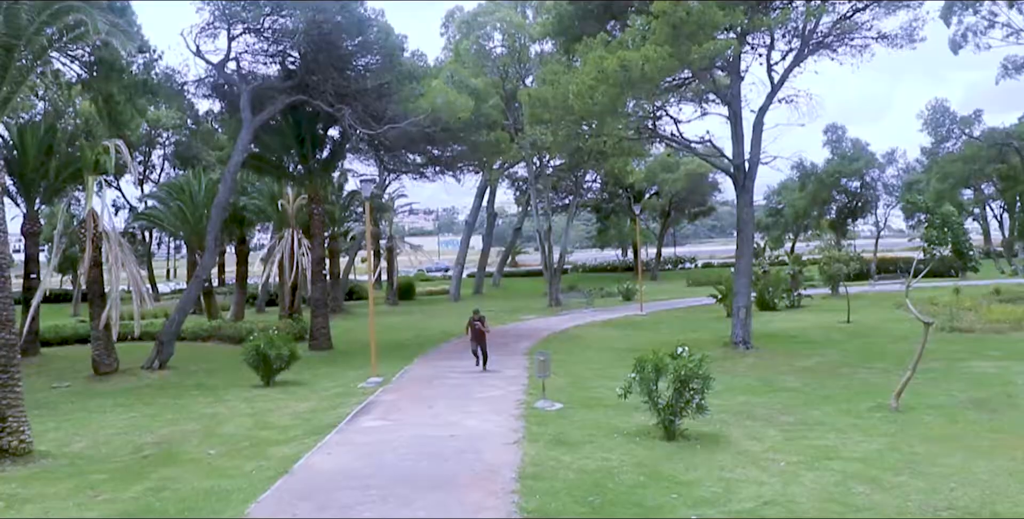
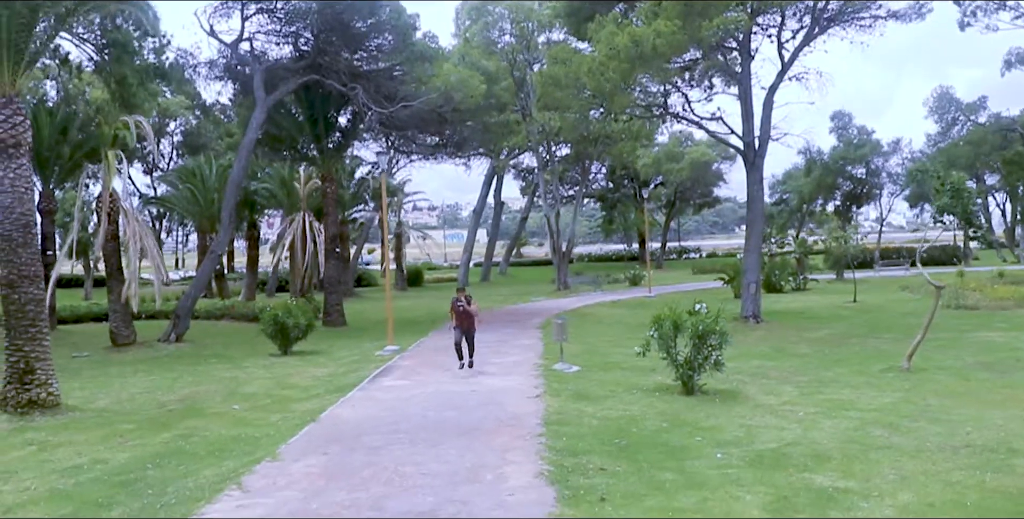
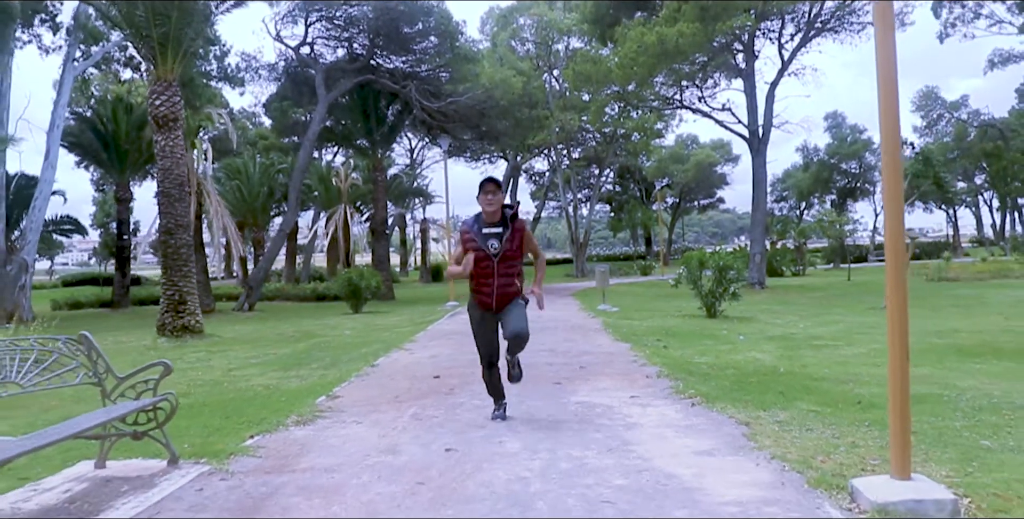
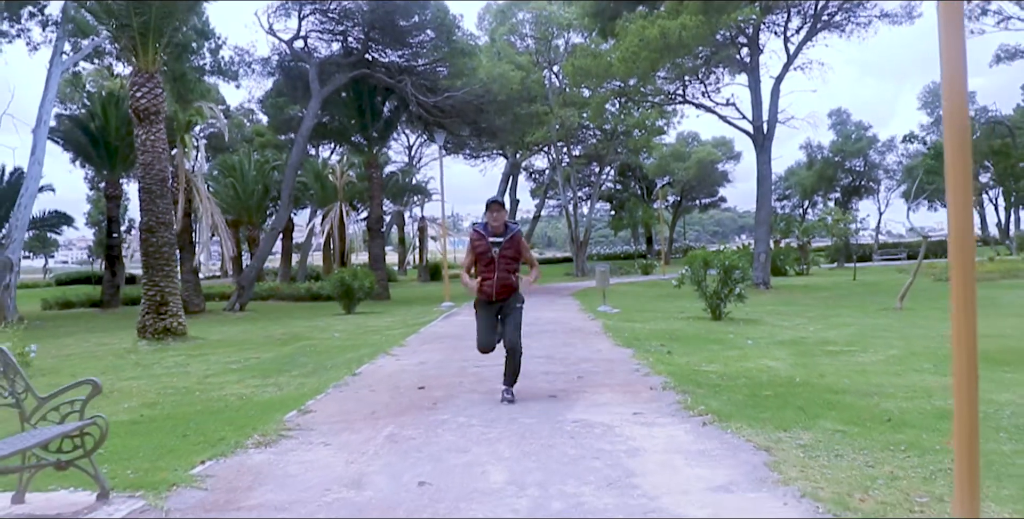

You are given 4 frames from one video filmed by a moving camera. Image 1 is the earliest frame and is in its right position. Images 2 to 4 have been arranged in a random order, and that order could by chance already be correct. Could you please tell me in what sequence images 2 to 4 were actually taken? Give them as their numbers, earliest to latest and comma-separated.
2, 4, 3
